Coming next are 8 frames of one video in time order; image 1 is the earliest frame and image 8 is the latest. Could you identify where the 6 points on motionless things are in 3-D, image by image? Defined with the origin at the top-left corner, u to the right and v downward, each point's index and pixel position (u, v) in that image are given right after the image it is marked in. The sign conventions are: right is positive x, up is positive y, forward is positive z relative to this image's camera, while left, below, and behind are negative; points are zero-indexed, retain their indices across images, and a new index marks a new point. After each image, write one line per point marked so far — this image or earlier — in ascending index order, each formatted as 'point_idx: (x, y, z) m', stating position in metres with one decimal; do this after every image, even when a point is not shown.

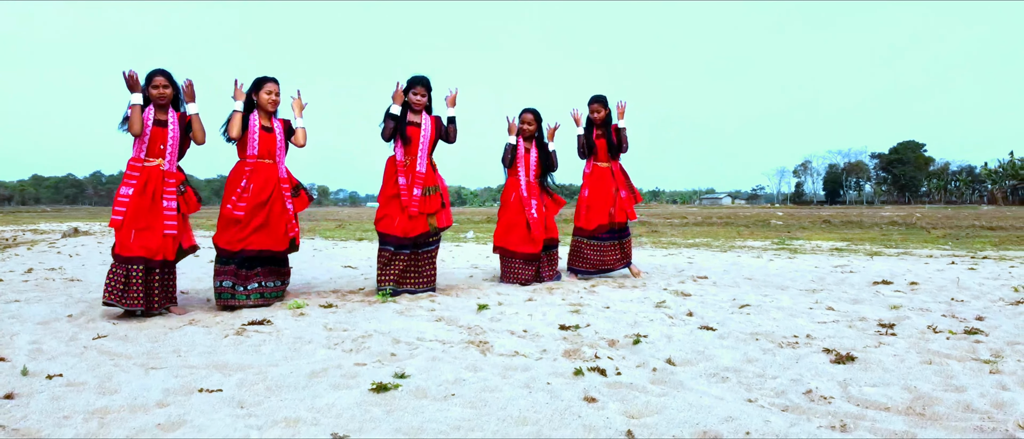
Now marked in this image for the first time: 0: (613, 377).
0: (+0.6, -0.8, +3.0) m
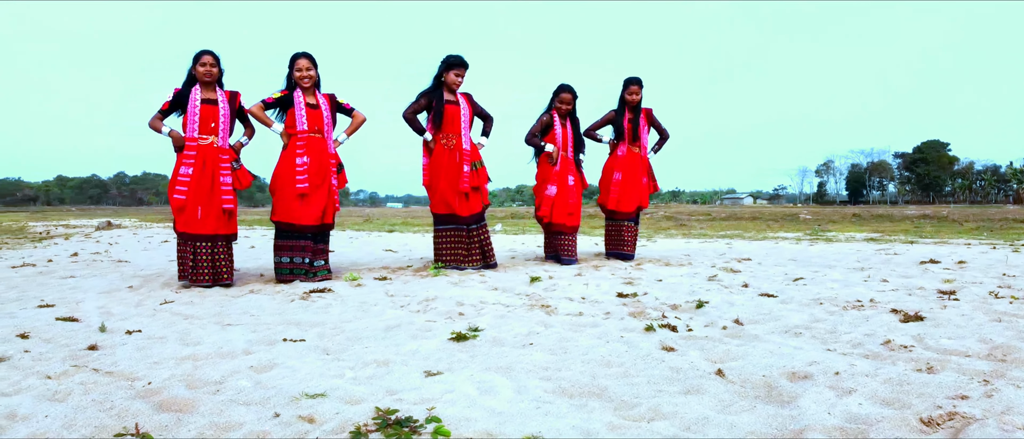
0: (+0.9, -0.6, +3.0) m
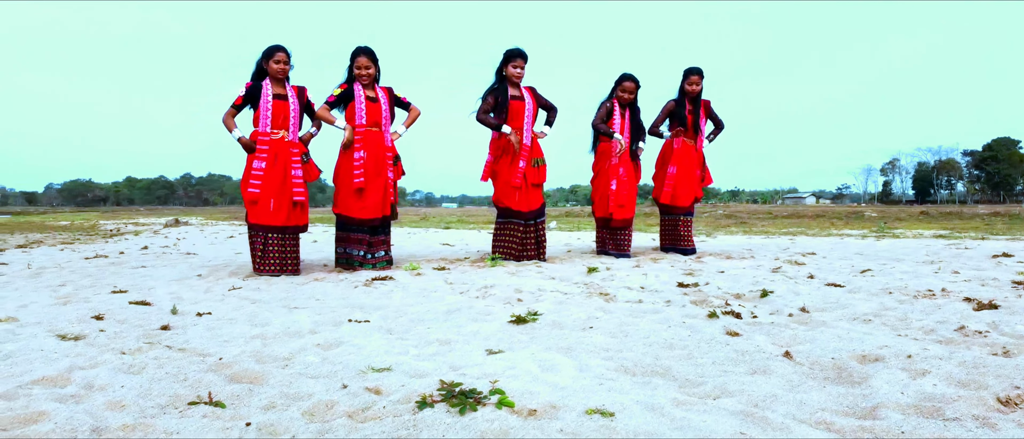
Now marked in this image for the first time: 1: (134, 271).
0: (+1.2, -0.5, +3.0) m
1: (-3.6, -0.5, +5.9) m
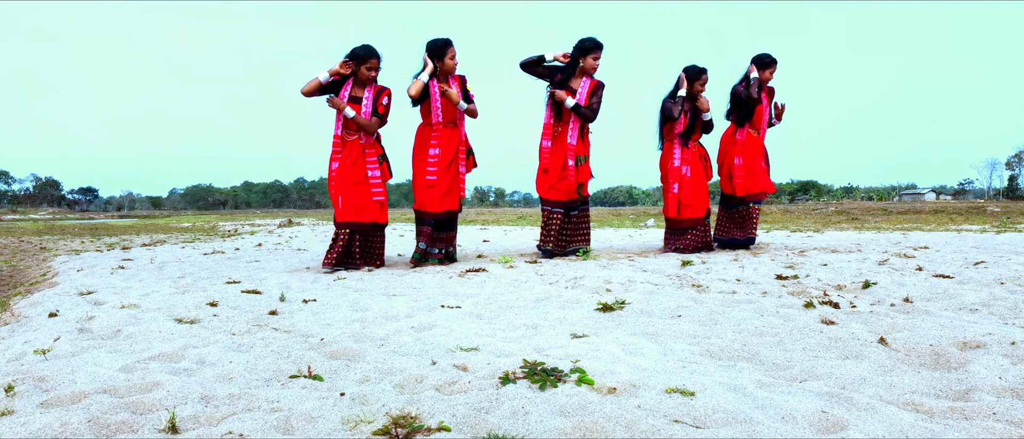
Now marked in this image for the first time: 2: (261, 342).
0: (+1.6, -0.4, +2.9) m
1: (-2.8, -0.5, +6.3) m
2: (-1.1, -0.5, +2.5) m
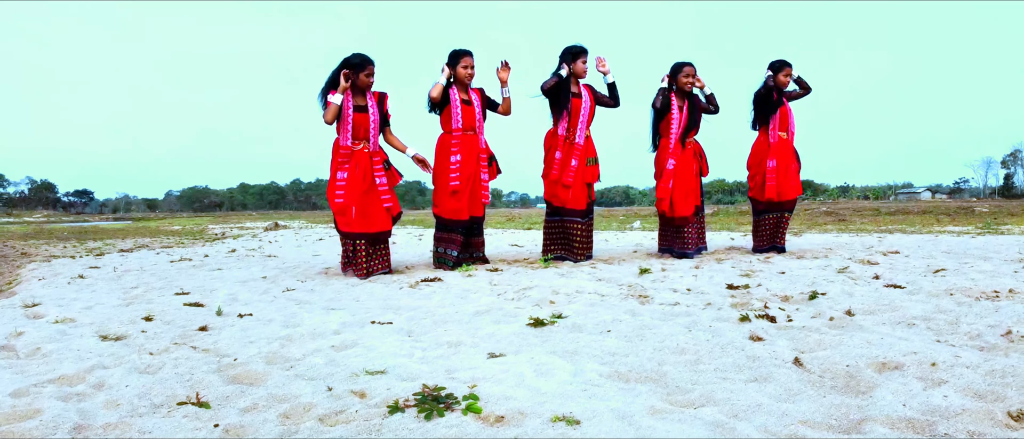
0: (+1.2, -0.5, +2.8) m
1: (-3.2, -0.6, +6.2) m
2: (-1.4, -0.6, +2.5) m
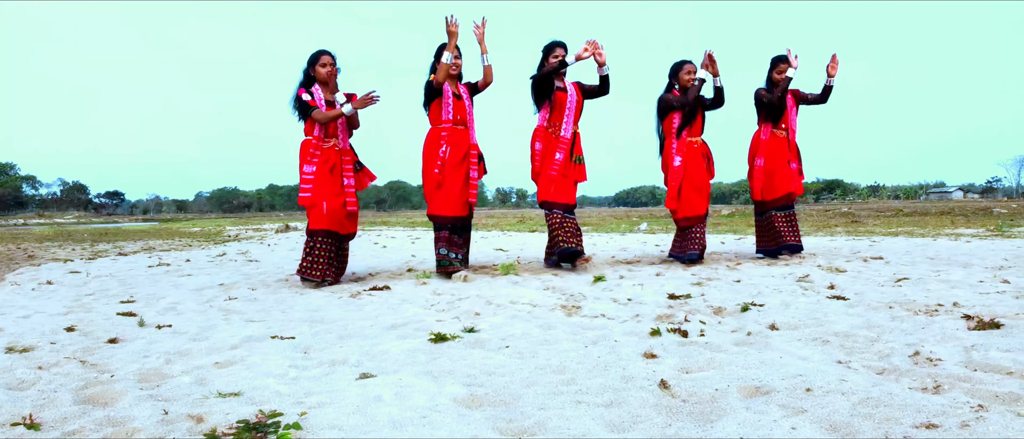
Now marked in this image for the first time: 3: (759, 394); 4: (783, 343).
0: (+0.8, -0.5, +2.7) m
1: (-3.5, -0.6, +6.2) m
2: (-1.9, -0.6, +2.4) m
3: (+0.8, -0.5, +1.9) m
4: (+1.1, -0.5, +2.5) m
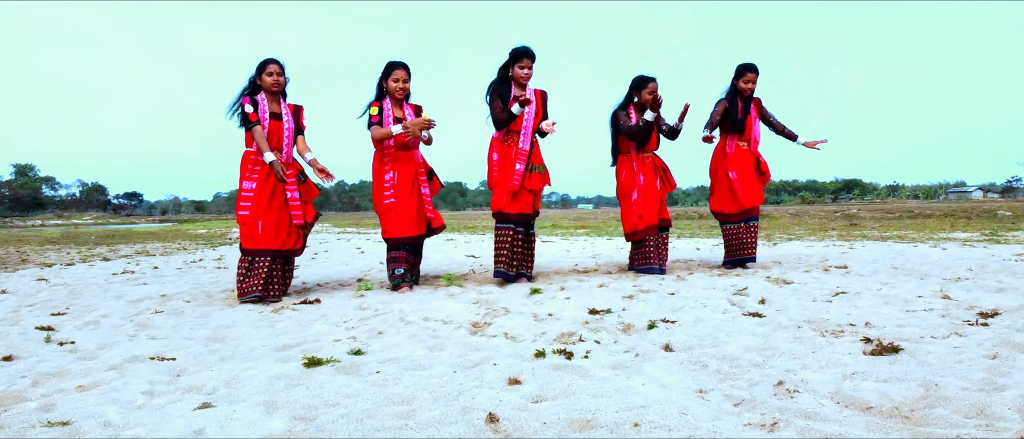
0: (+0.3, -0.6, +2.6) m
1: (-4.0, -0.7, +6.2) m
2: (-2.4, -0.7, +2.4) m
3: (+0.2, -0.6, +1.8) m
4: (+0.6, -0.6, +2.5) m
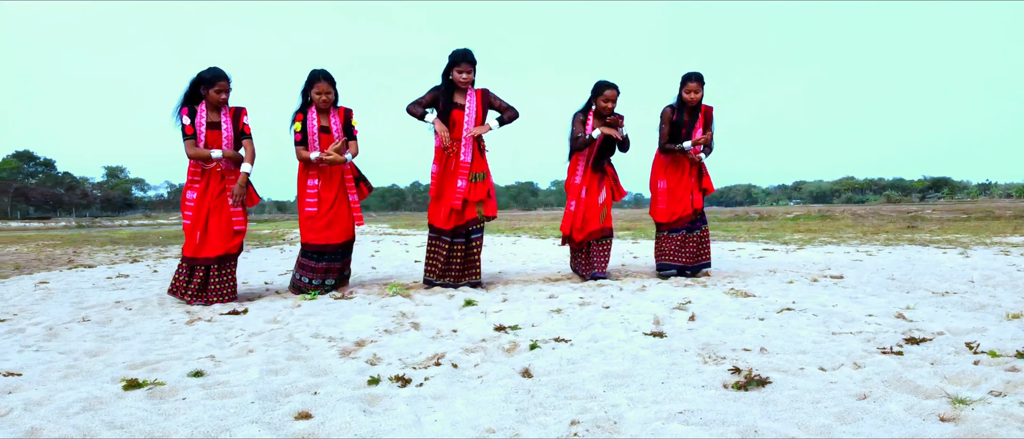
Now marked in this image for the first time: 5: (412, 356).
0: (-0.4, -0.7, +2.4) m
1: (-4.4, -0.8, +6.4) m
2: (-3.1, -0.8, +2.4) m
3: (-0.6, -0.7, +1.6) m
4: (-0.1, -0.7, +2.3) m
5: (-0.5, -0.7, +3.0) m
